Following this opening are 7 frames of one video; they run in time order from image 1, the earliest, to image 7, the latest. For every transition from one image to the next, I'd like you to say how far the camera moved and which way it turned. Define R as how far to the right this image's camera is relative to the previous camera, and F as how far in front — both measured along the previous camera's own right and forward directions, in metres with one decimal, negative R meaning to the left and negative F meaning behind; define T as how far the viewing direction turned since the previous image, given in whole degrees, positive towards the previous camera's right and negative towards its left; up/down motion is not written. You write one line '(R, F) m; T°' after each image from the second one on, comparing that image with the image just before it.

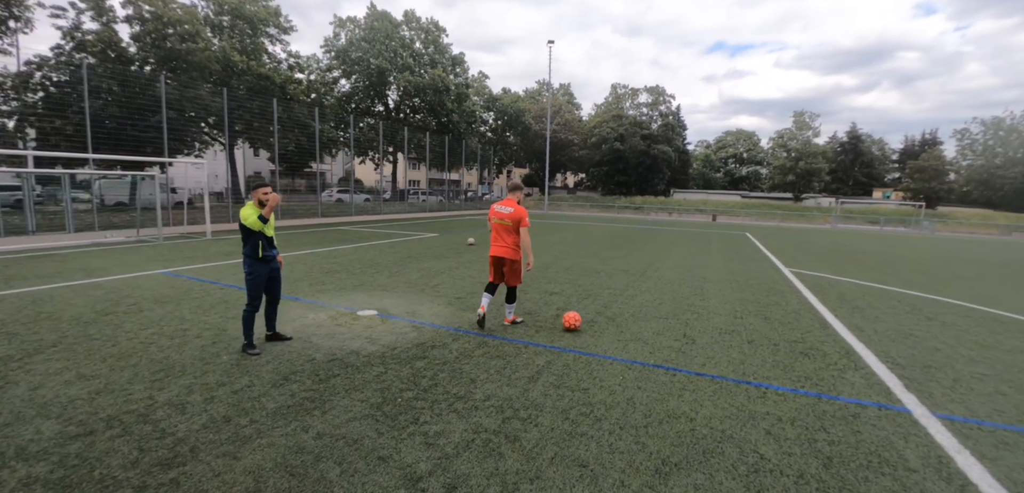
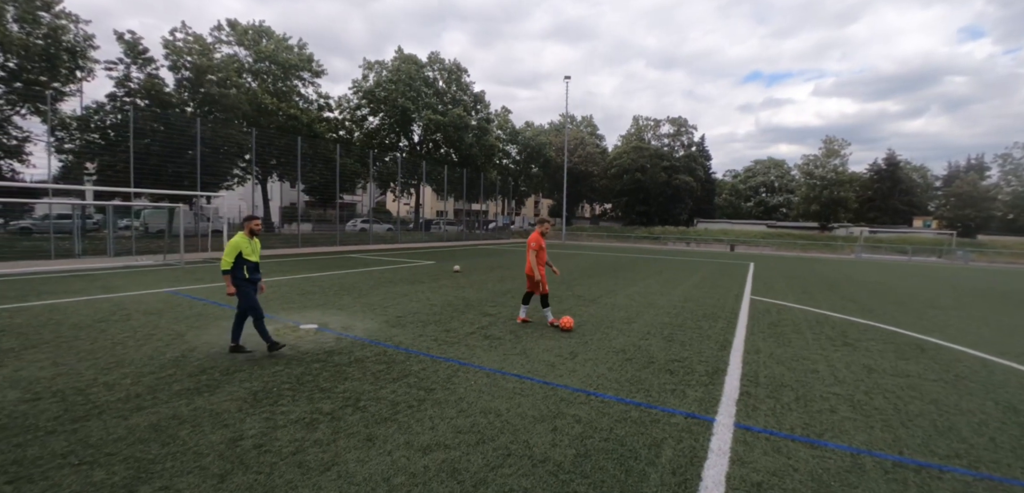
(+1.6, -0.7) m; -5°
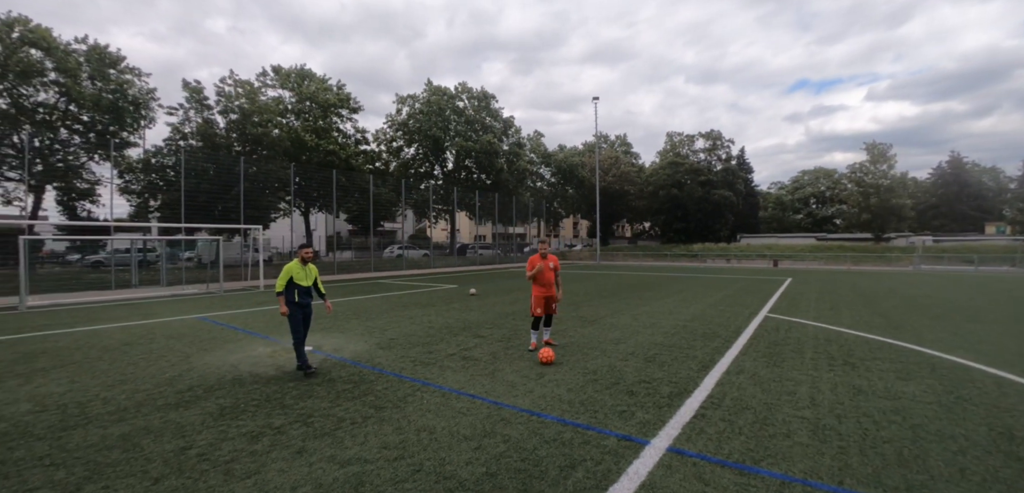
(+1.0, -0.2) m; -6°
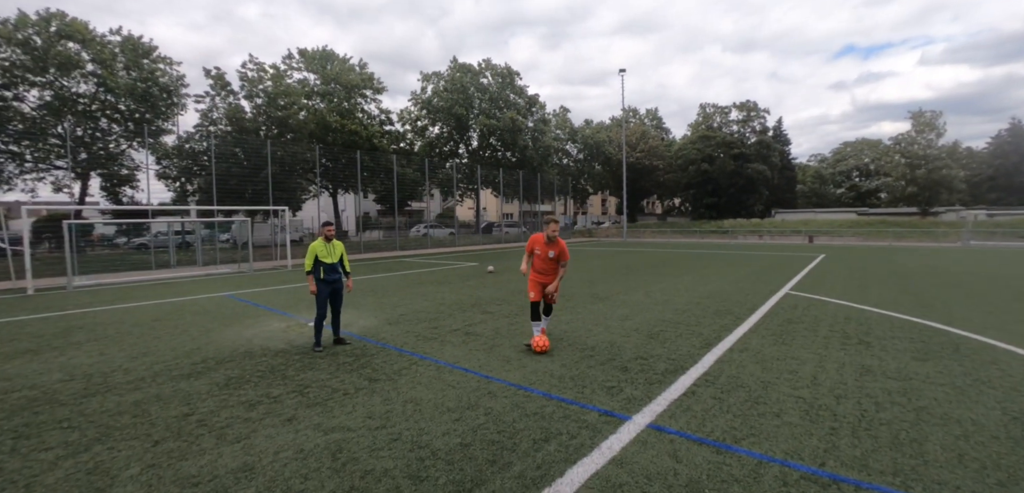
(+0.4, 0.0) m; -4°
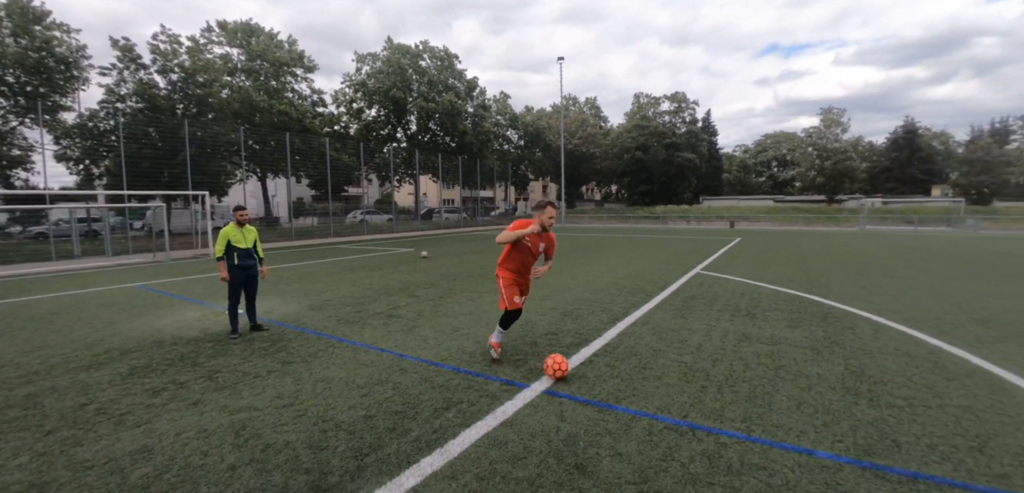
(+0.4, -0.3) m; +7°
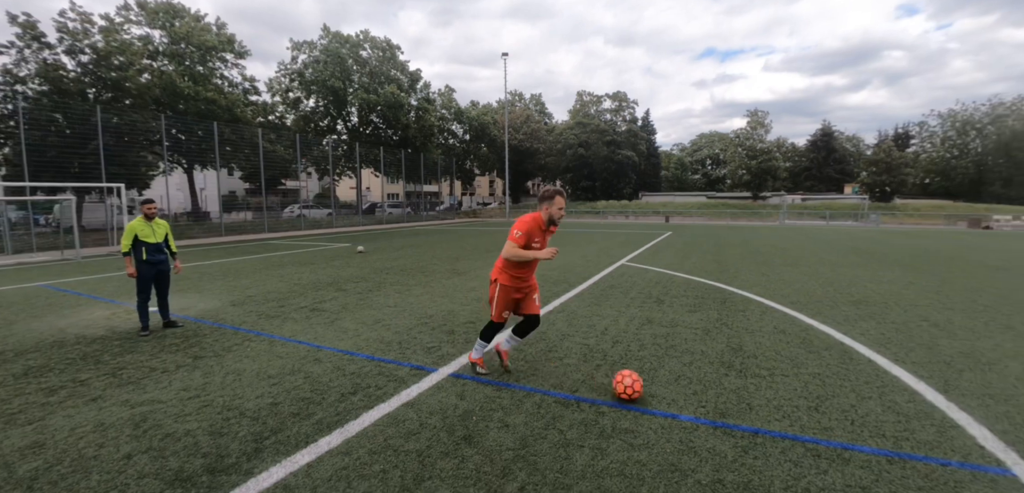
(+0.4, -0.3) m; +6°
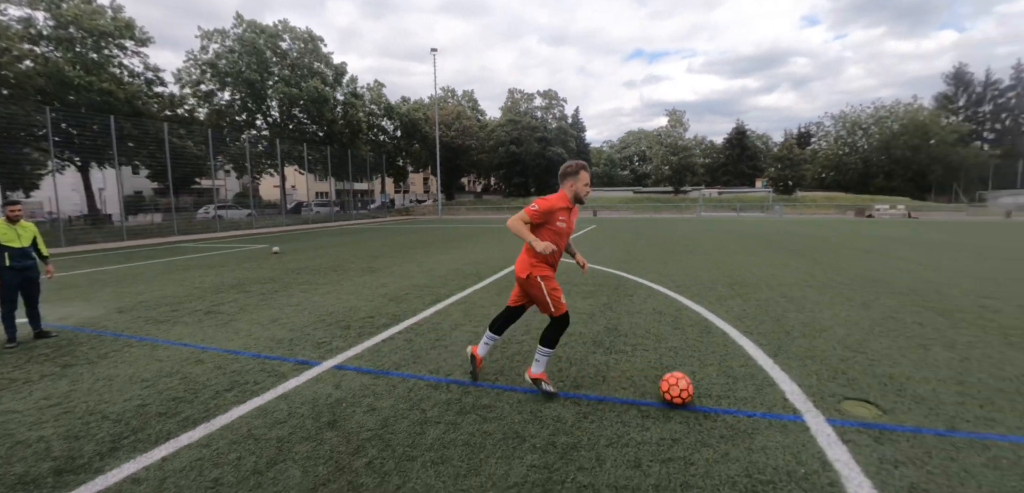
(+0.7, -0.4) m; +7°
